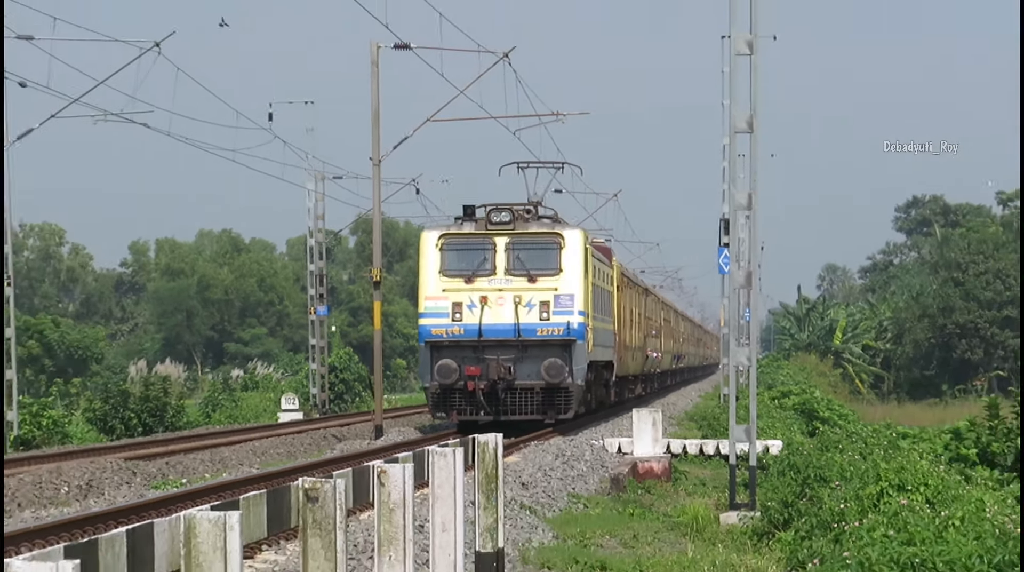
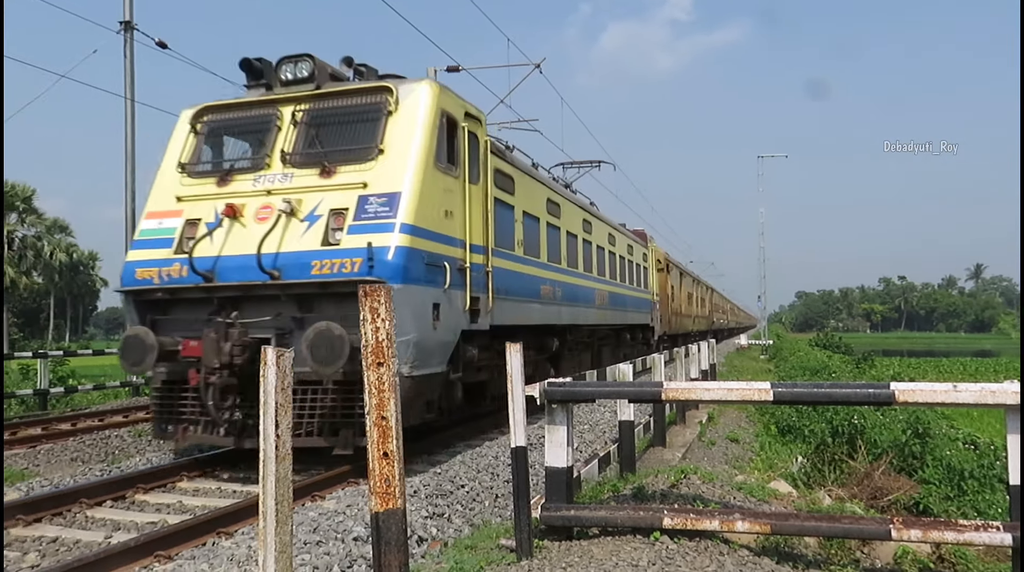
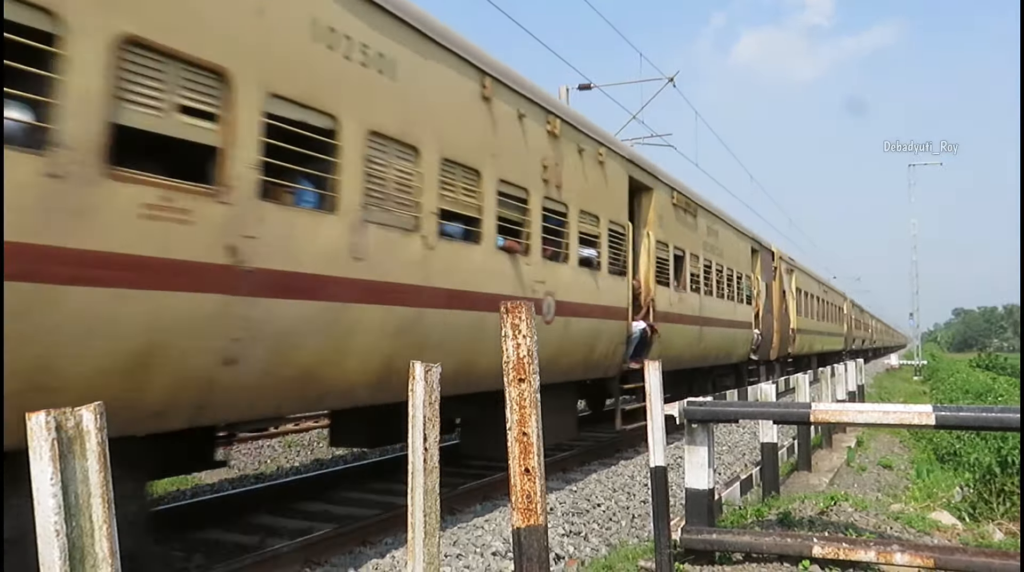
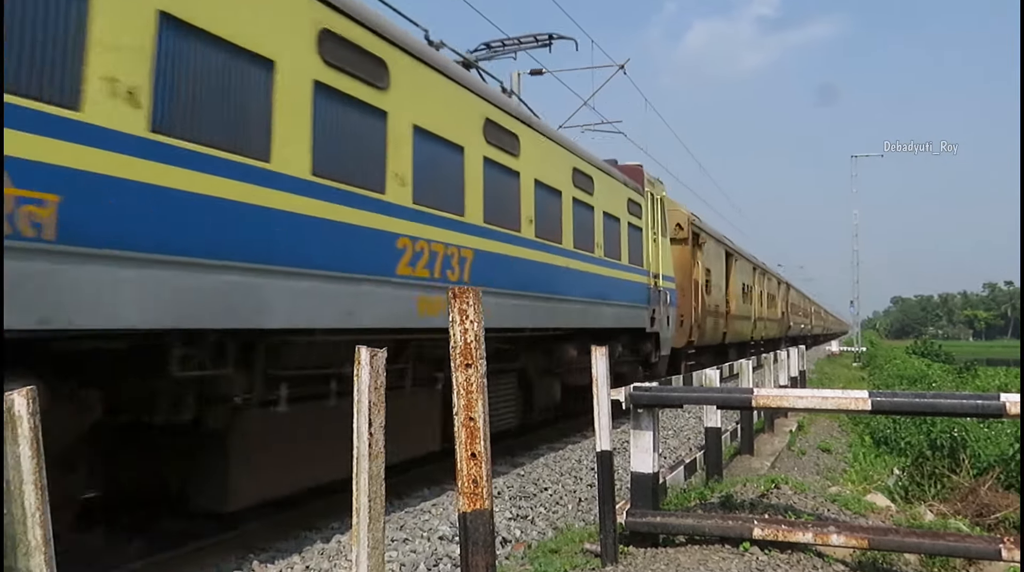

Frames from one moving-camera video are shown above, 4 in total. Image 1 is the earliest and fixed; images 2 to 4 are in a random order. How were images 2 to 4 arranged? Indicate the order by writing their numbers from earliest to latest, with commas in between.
2, 4, 3
